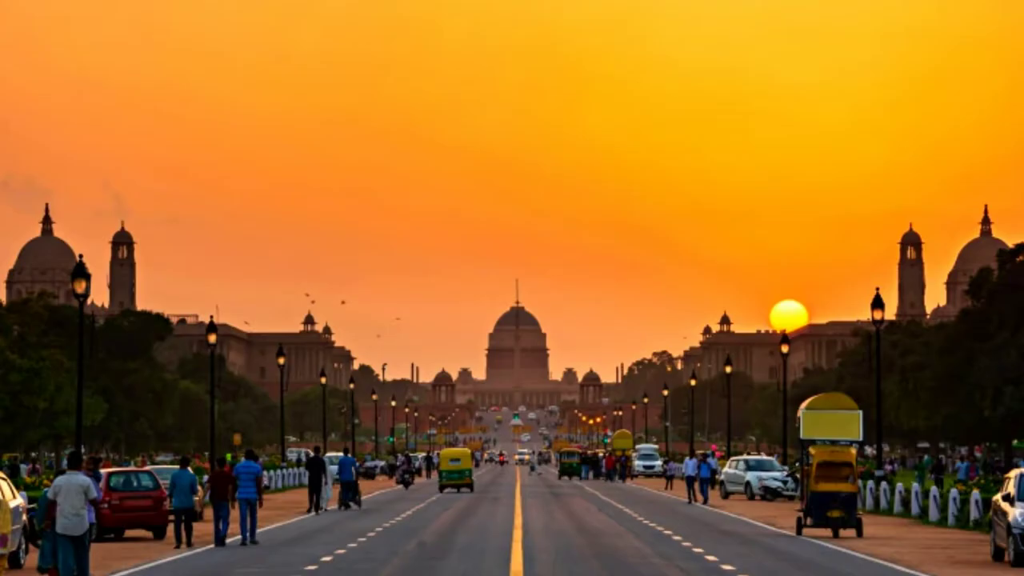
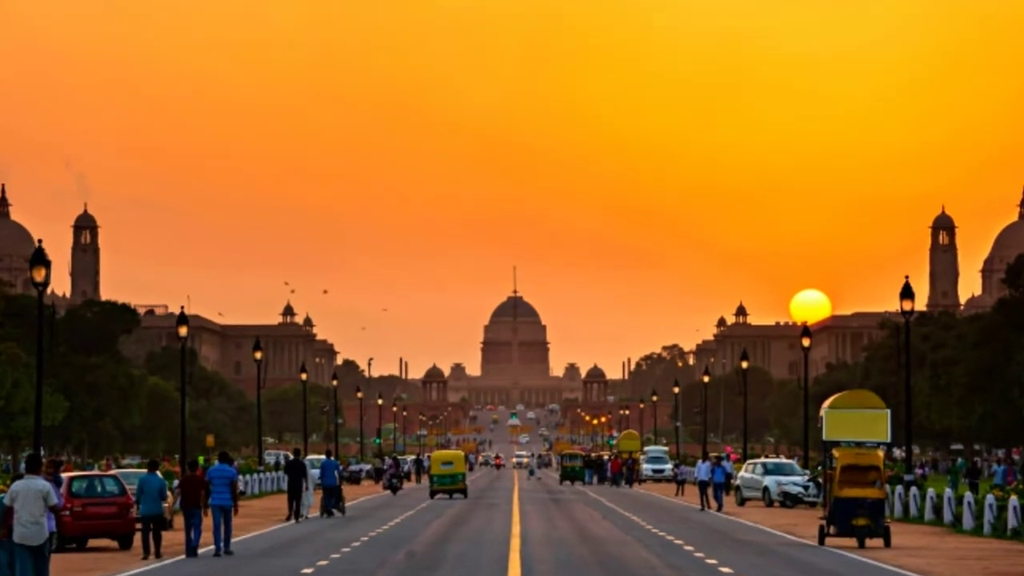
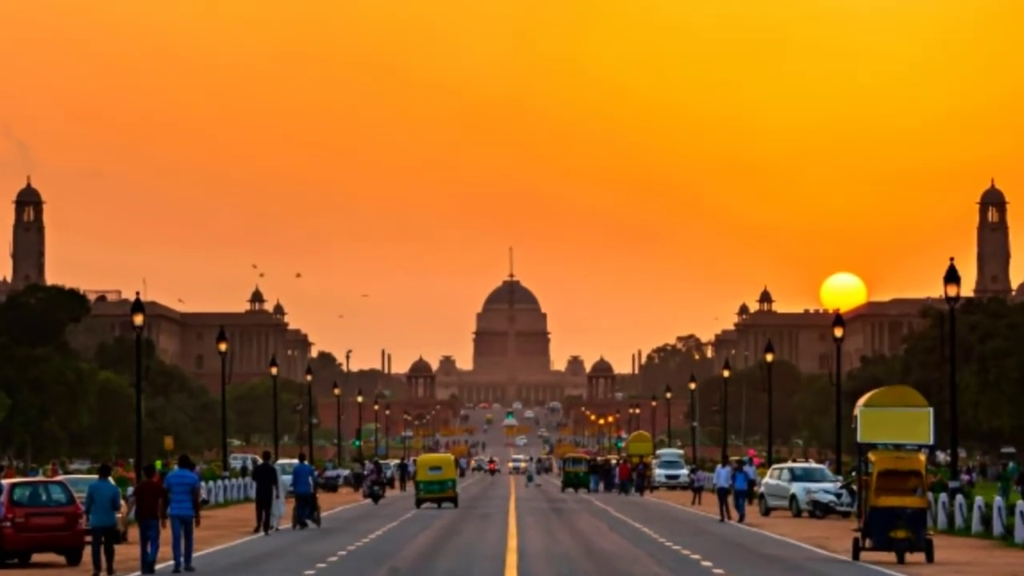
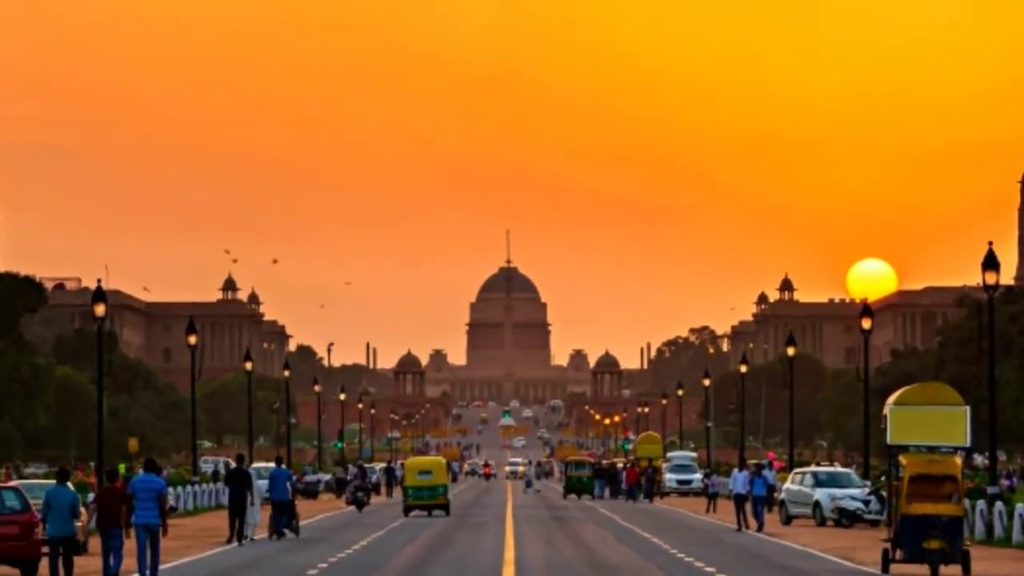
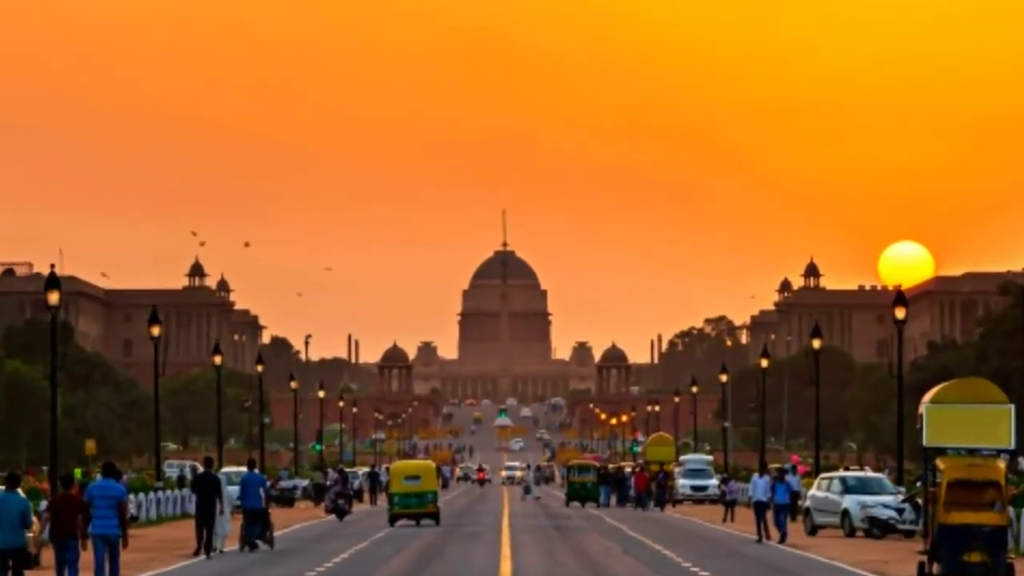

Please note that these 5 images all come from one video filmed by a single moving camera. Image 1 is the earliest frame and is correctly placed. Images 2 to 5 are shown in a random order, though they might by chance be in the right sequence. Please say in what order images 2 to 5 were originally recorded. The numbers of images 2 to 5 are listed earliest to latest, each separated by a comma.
2, 3, 4, 5
